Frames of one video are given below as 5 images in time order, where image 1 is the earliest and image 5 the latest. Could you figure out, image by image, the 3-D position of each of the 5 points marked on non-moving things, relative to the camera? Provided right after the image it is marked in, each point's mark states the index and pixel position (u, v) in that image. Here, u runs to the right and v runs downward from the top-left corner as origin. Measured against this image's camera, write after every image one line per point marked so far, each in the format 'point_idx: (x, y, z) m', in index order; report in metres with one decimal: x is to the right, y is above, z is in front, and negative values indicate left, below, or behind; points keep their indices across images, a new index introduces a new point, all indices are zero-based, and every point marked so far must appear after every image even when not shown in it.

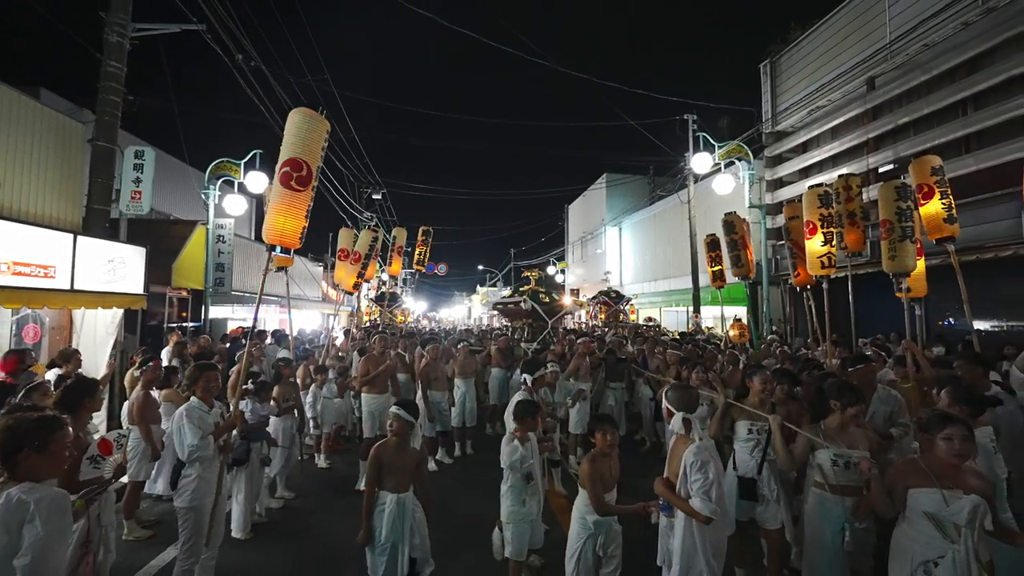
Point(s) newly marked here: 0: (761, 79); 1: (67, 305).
0: (+8.9, +7.4, +17.7) m
1: (-7.1, -0.3, +8.0) m
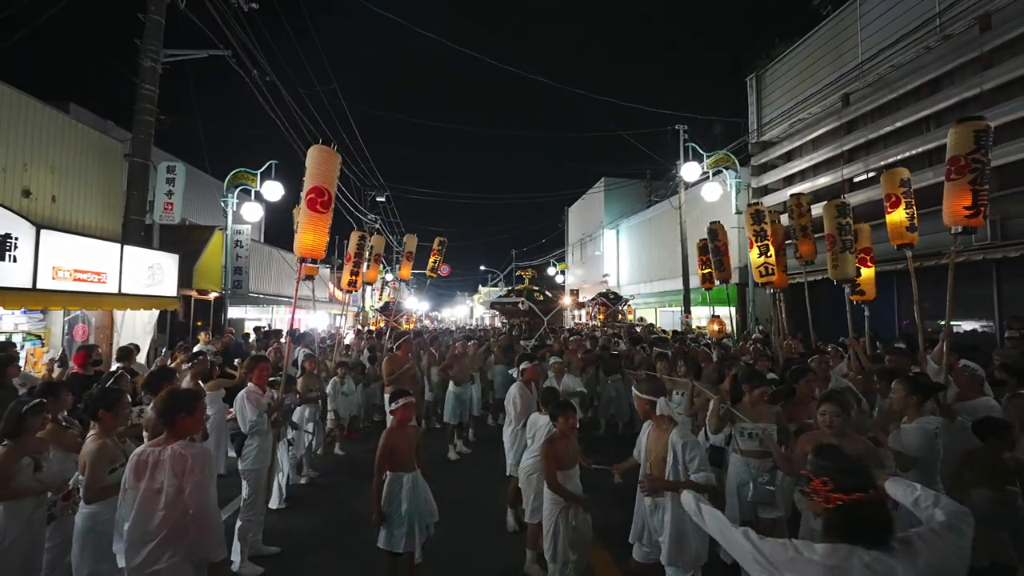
0: (+8.9, +7.4, +18.6) m
1: (-7.2, -0.3, +9.0) m
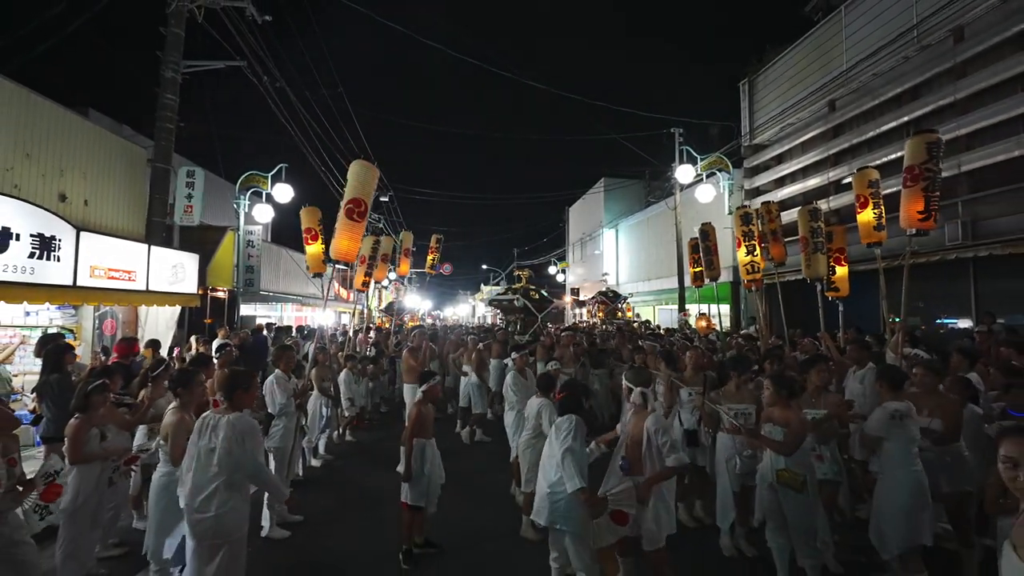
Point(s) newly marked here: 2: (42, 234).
0: (+8.9, +7.4, +19.2) m
1: (-7.2, -0.3, +9.7) m
2: (-7.2, +0.8, +7.6) m
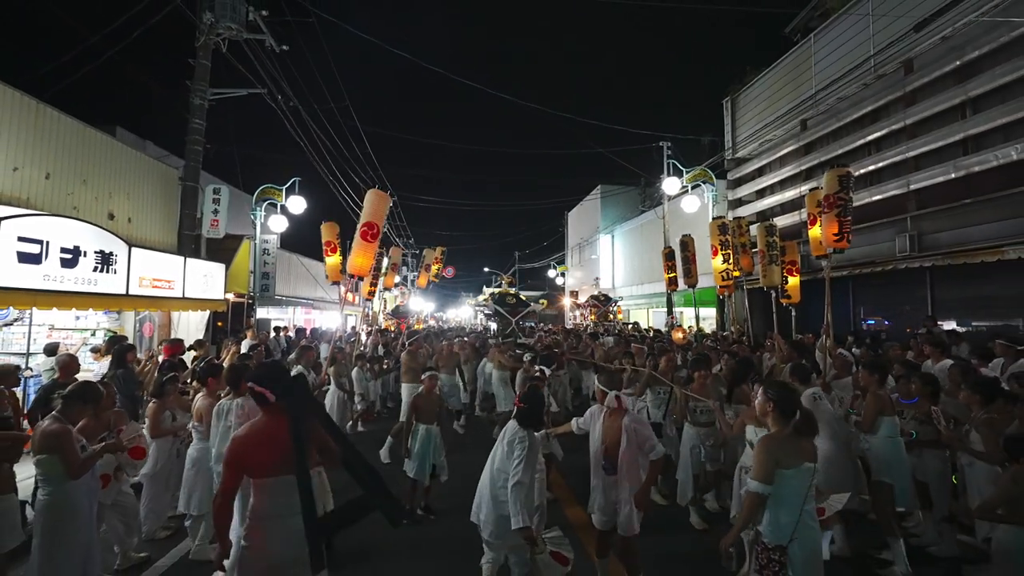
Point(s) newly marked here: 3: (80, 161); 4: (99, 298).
0: (+8.8, +7.3, +20.5) m
1: (-7.3, -0.4, +11.0) m
2: (-7.4, +0.7, +8.9) m
3: (-8.7, +2.6, +9.9) m
4: (-7.3, -0.2, +8.7) m
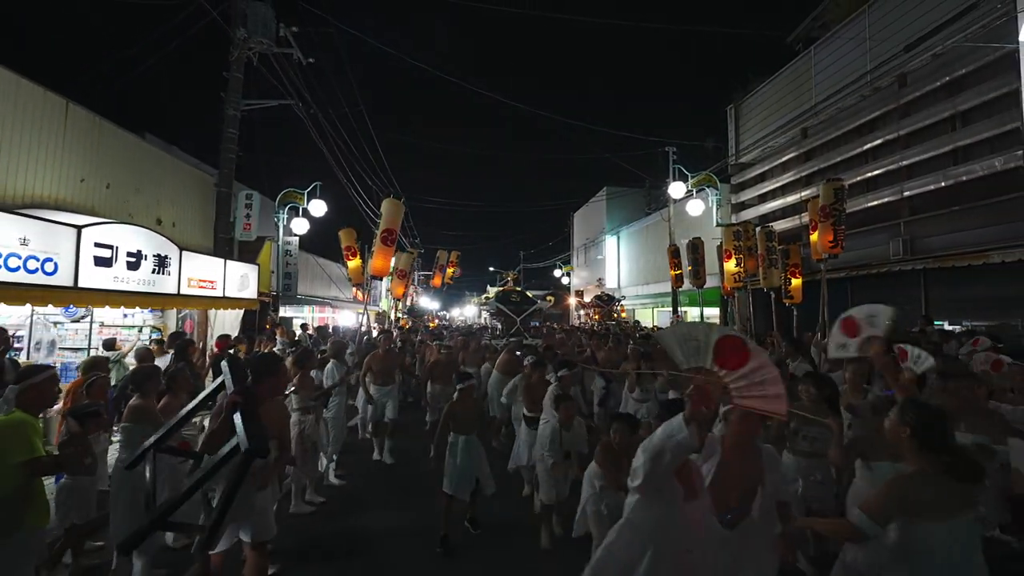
0: (+9.3, +7.2, +21.2) m
1: (-6.9, -0.4, +11.8) m
2: (-7.0, +0.7, +9.8) m
3: (-8.2, +2.6, +10.8) m
4: (-6.9, -0.2, +9.6) m
